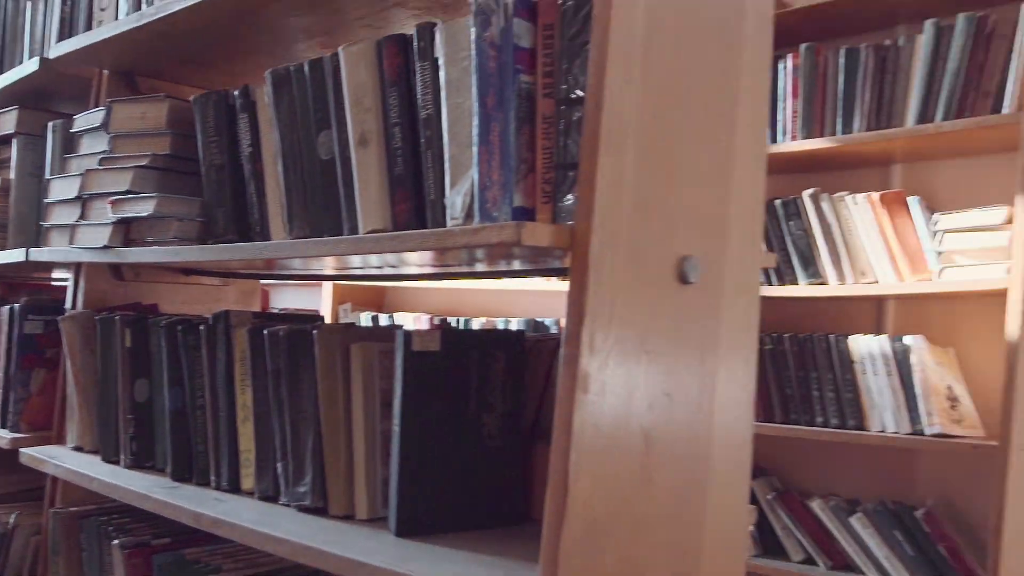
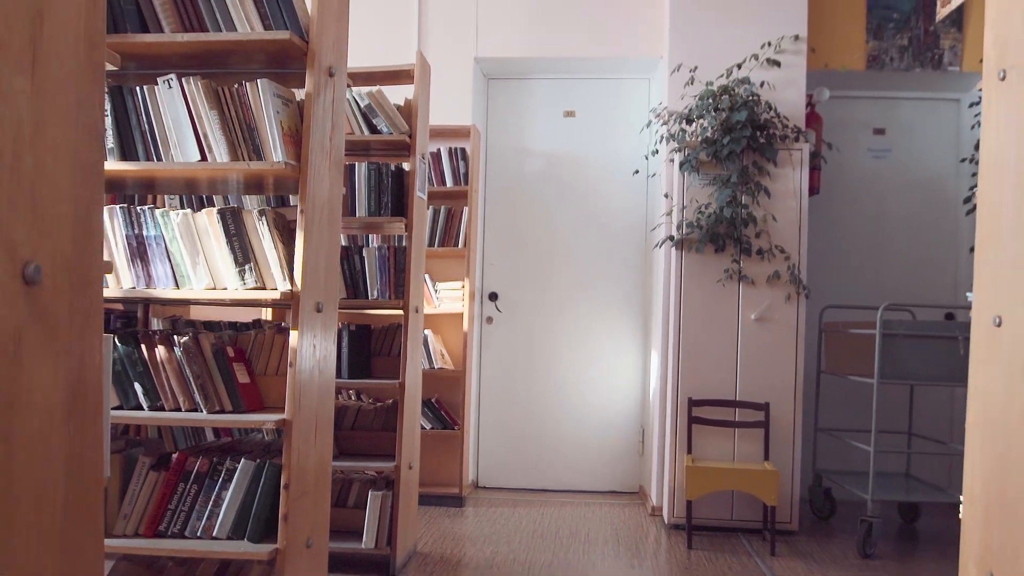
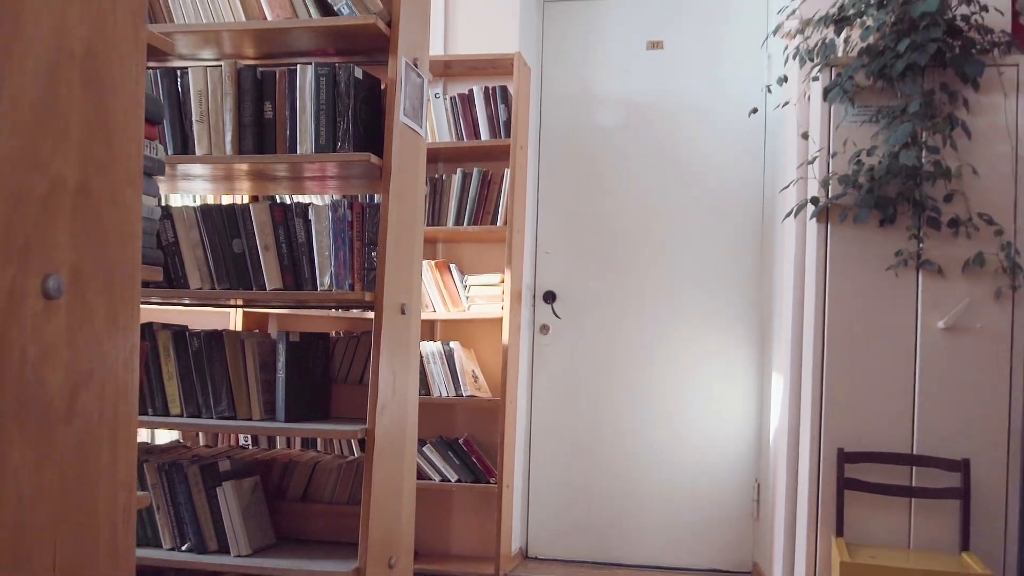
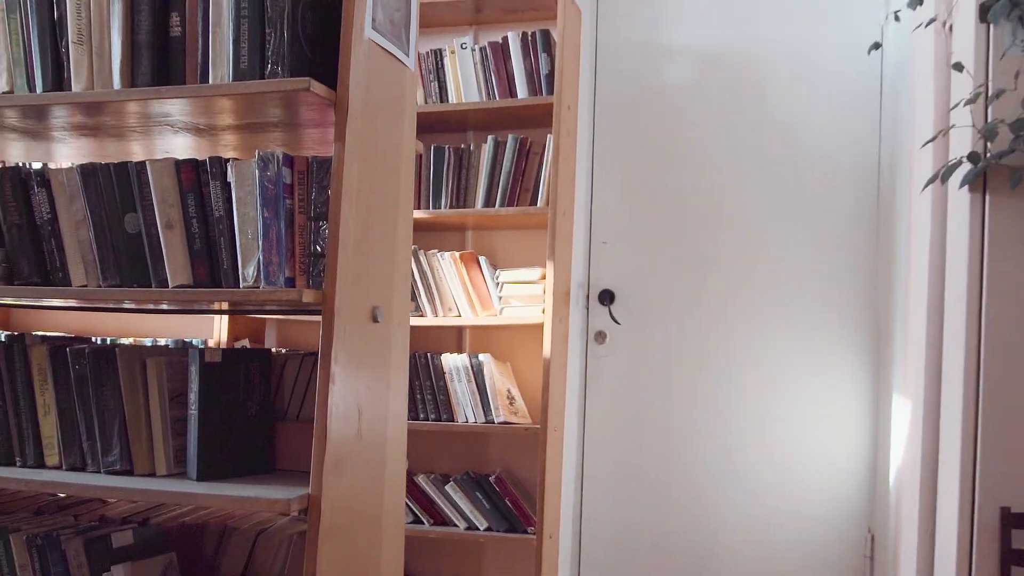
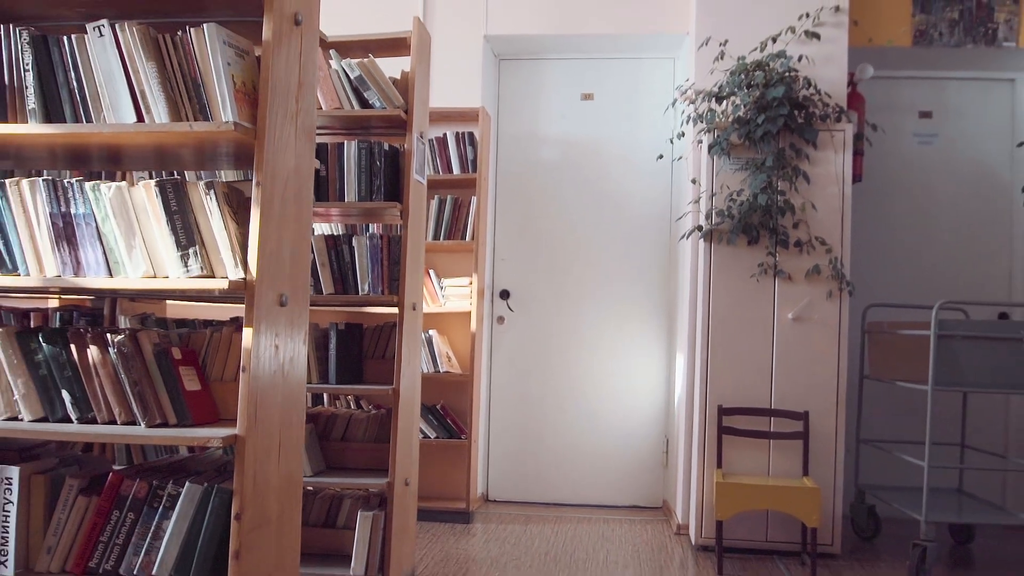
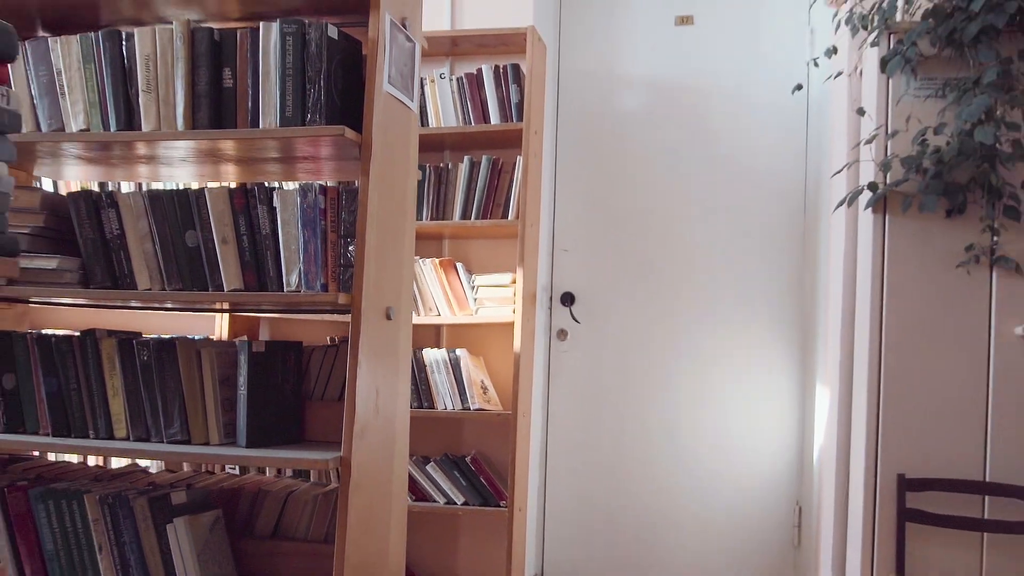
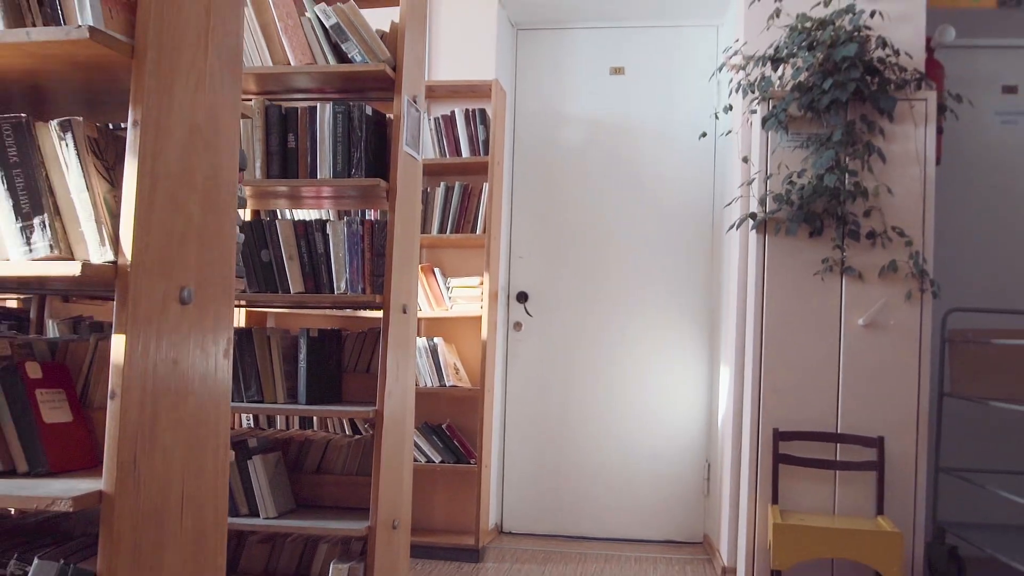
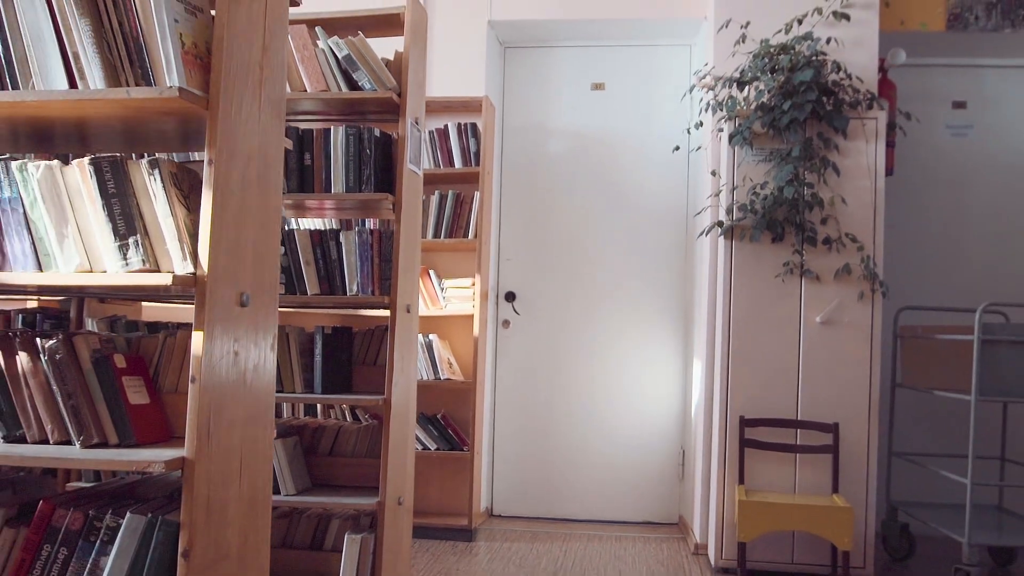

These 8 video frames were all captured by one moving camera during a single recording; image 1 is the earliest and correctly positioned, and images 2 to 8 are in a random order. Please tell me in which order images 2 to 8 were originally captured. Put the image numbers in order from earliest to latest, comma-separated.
4, 6, 3, 7, 8, 5, 2
